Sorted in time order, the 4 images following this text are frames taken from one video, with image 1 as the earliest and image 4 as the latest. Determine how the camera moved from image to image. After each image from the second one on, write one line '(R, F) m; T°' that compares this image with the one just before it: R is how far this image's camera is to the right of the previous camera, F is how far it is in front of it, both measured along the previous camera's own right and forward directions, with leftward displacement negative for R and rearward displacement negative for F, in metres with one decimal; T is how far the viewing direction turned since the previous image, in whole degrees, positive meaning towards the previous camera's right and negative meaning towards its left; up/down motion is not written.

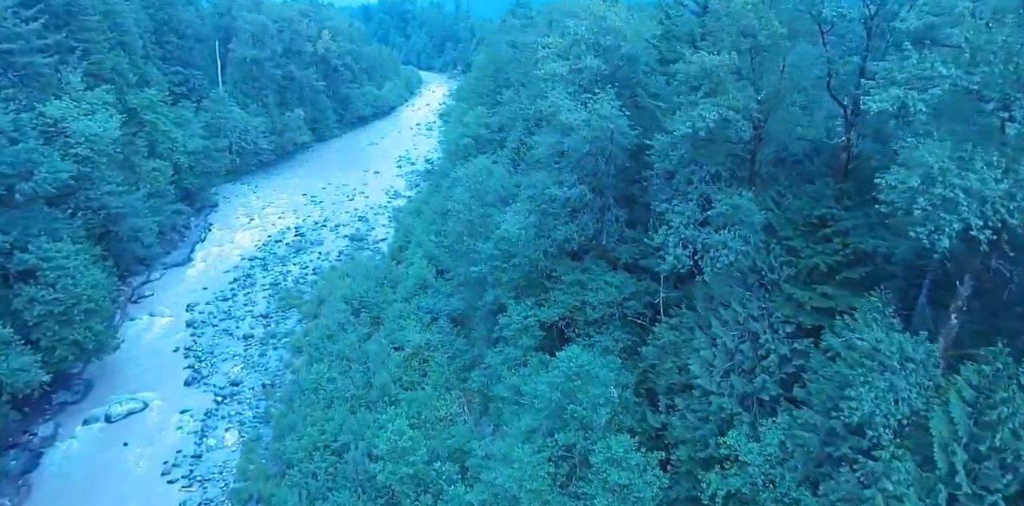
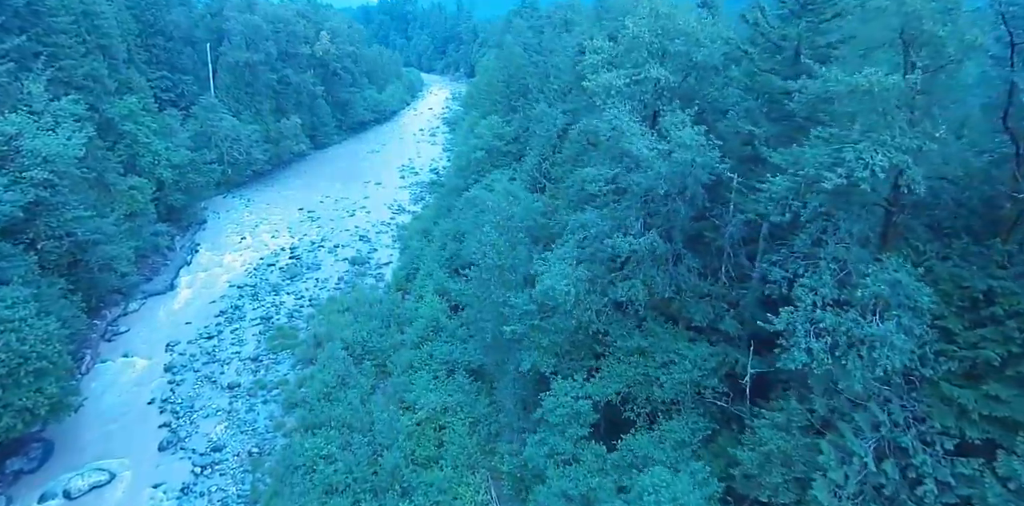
(-1.0, +3.6) m; 0°
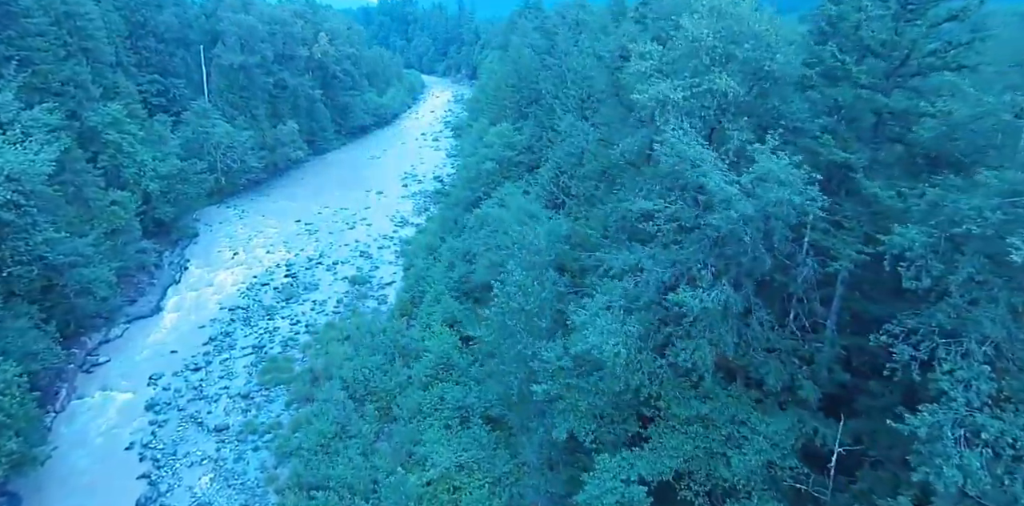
(-0.6, +2.4) m; 0°
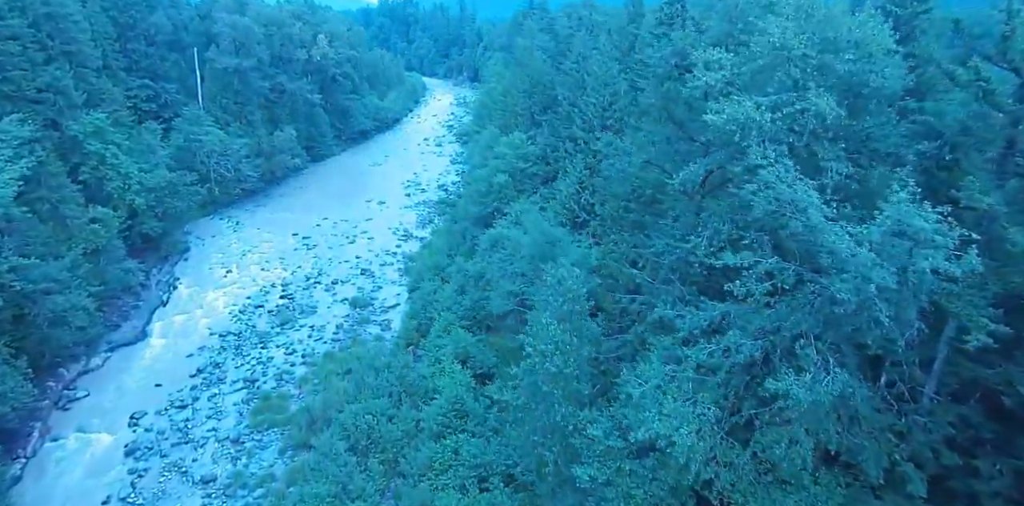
(-0.6, +2.3) m; 0°
